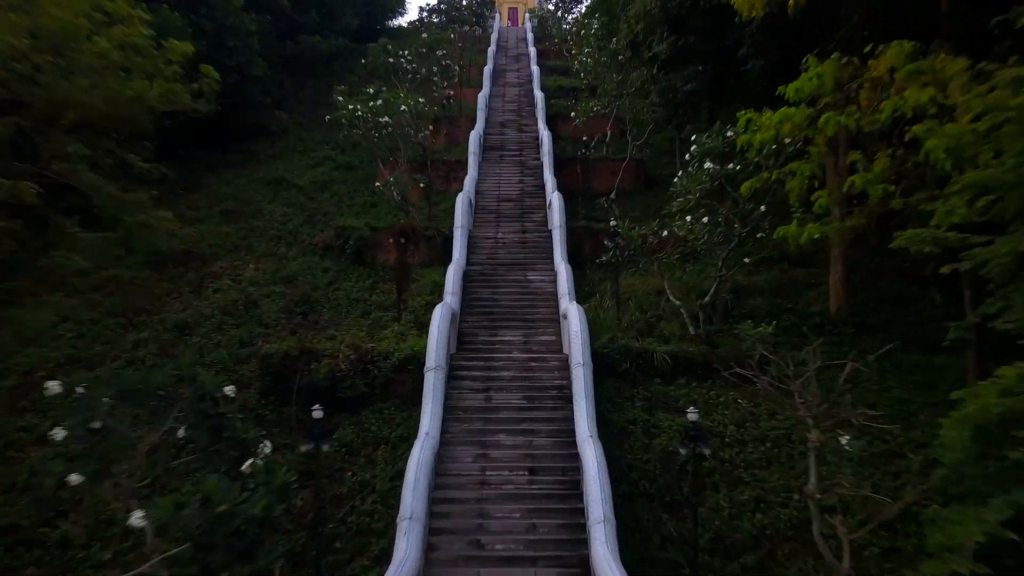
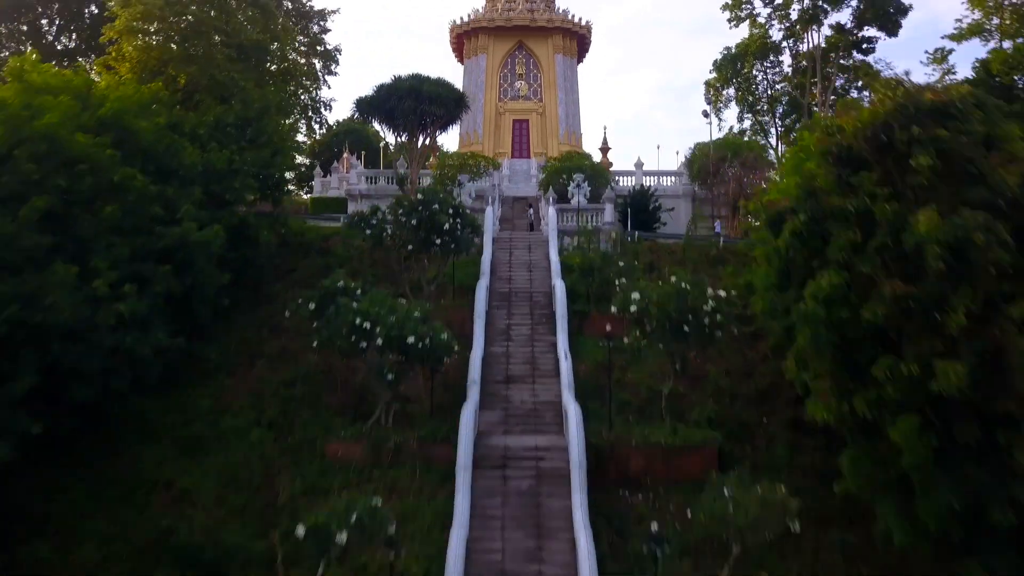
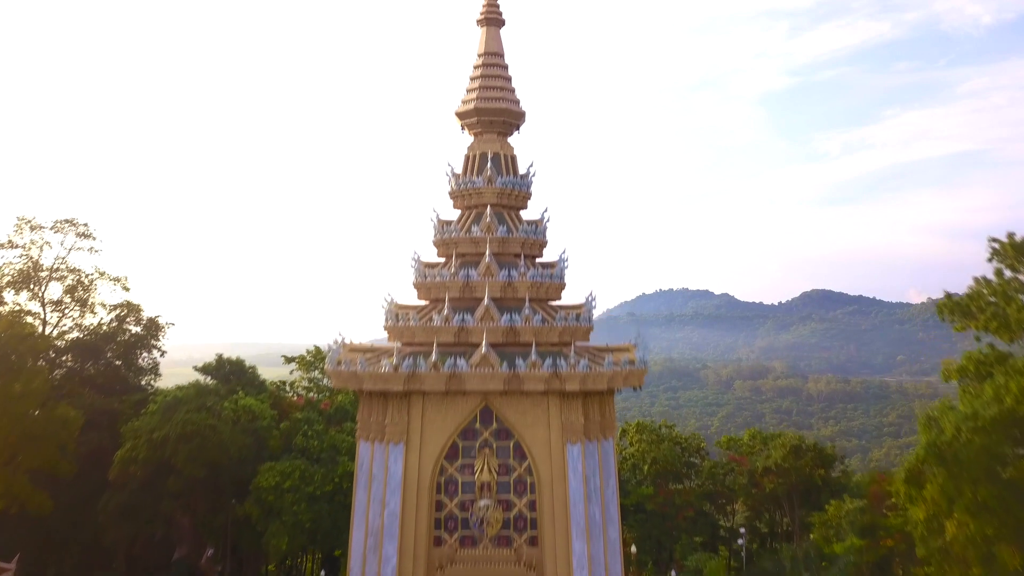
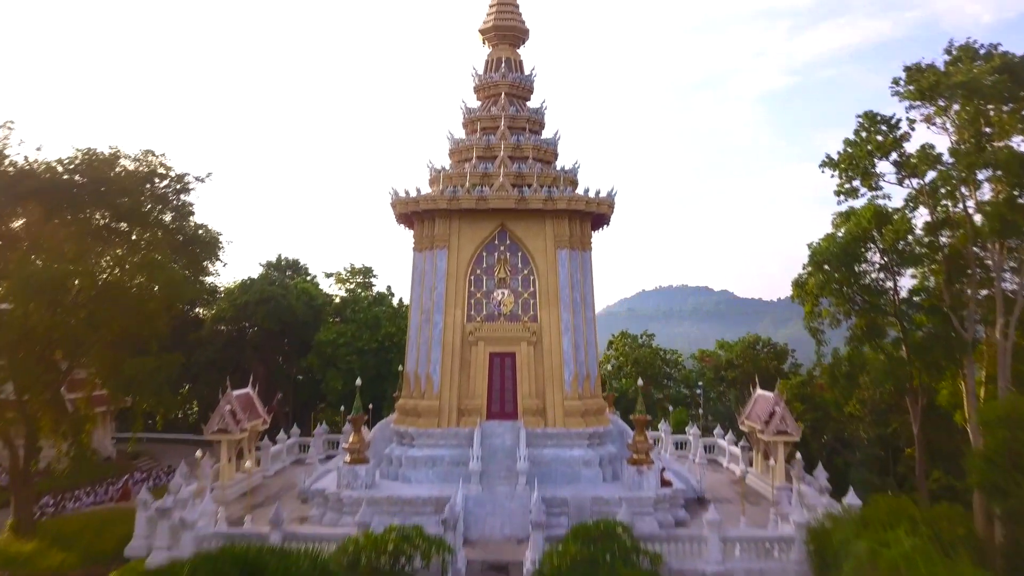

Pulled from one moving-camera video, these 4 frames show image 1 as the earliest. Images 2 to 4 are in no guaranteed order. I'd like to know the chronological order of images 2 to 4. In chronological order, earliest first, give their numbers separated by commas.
2, 4, 3
